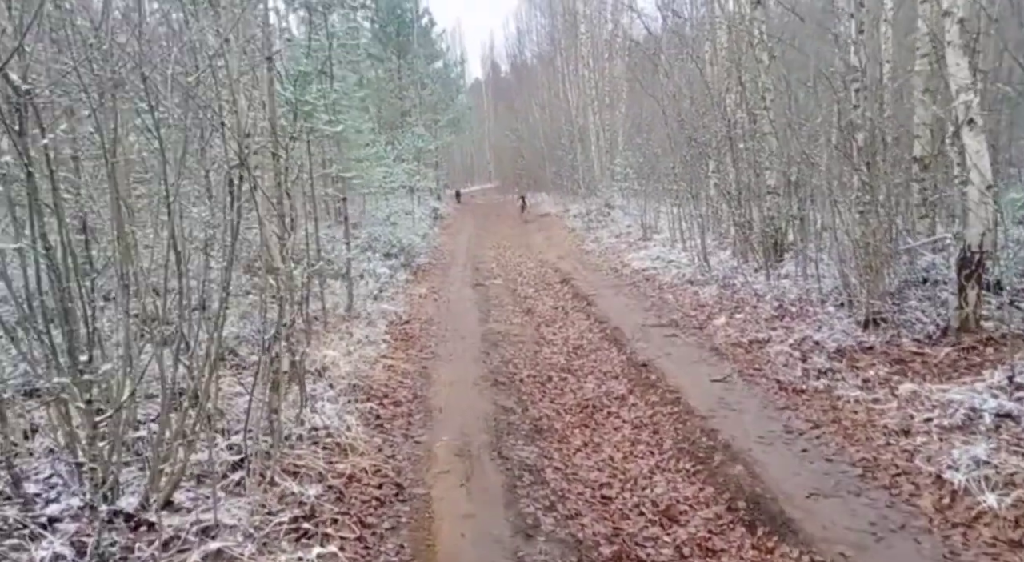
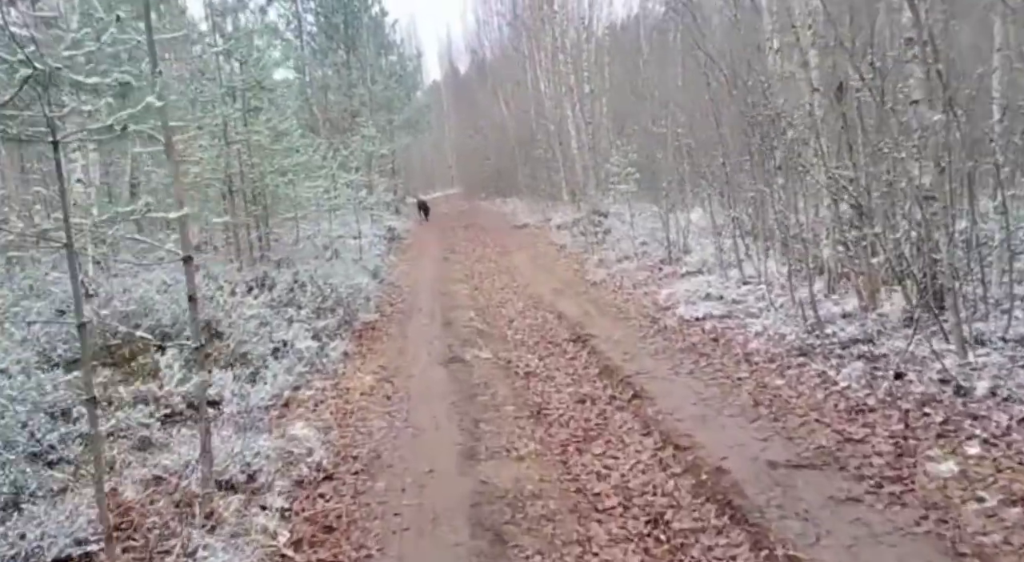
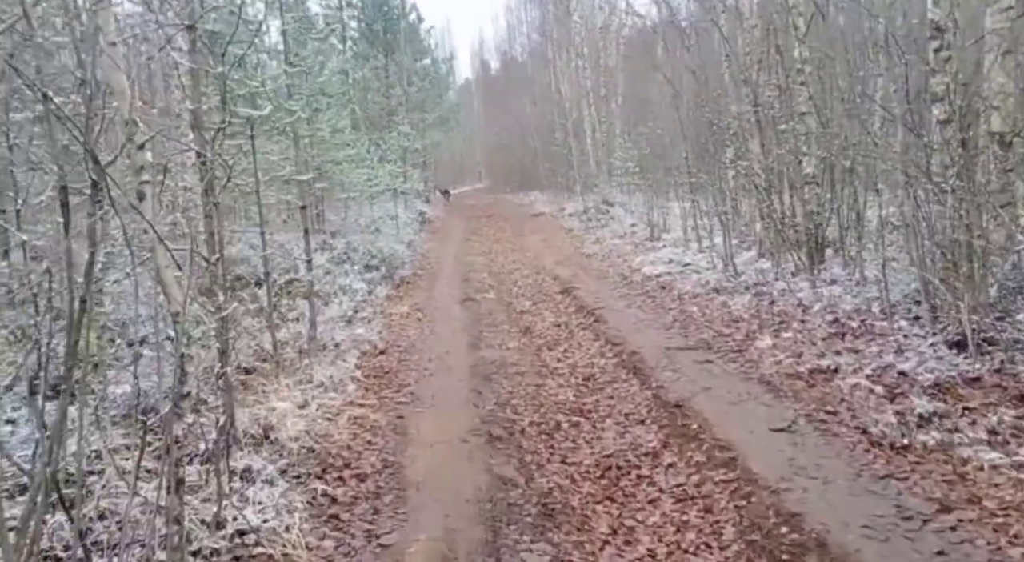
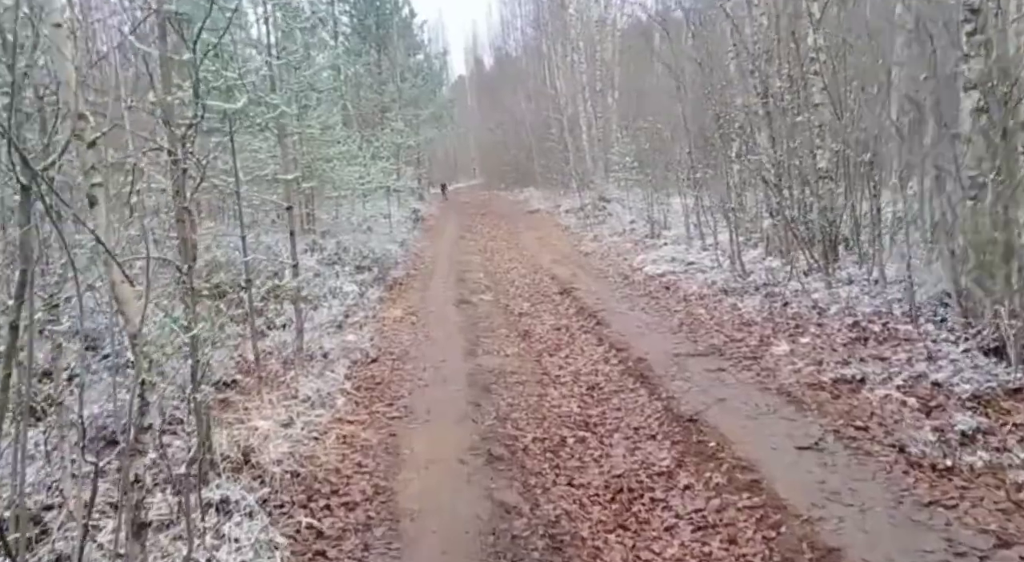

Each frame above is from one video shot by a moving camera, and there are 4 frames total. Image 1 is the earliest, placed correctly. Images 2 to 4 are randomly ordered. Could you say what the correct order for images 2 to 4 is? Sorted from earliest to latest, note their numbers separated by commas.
3, 4, 2
